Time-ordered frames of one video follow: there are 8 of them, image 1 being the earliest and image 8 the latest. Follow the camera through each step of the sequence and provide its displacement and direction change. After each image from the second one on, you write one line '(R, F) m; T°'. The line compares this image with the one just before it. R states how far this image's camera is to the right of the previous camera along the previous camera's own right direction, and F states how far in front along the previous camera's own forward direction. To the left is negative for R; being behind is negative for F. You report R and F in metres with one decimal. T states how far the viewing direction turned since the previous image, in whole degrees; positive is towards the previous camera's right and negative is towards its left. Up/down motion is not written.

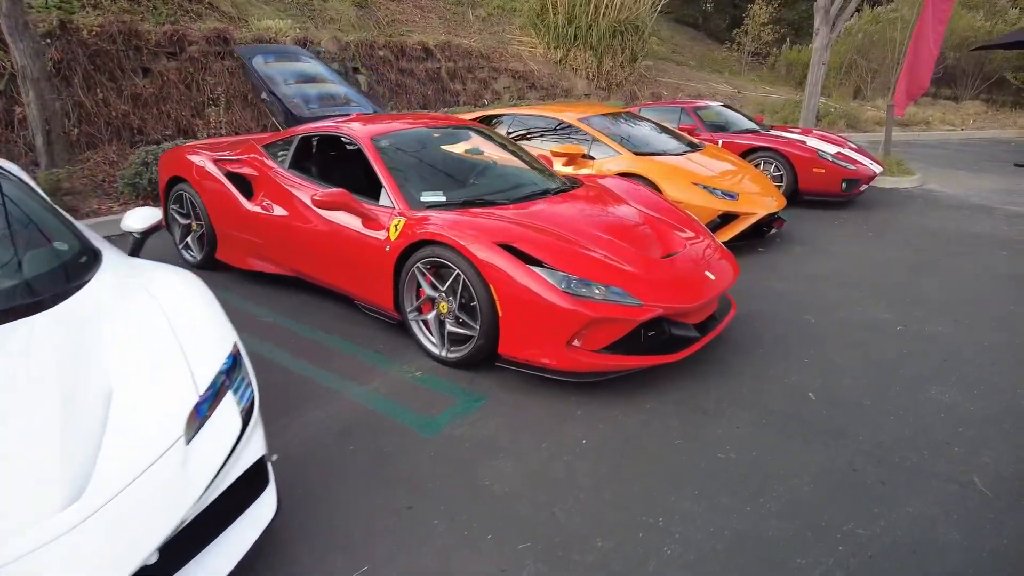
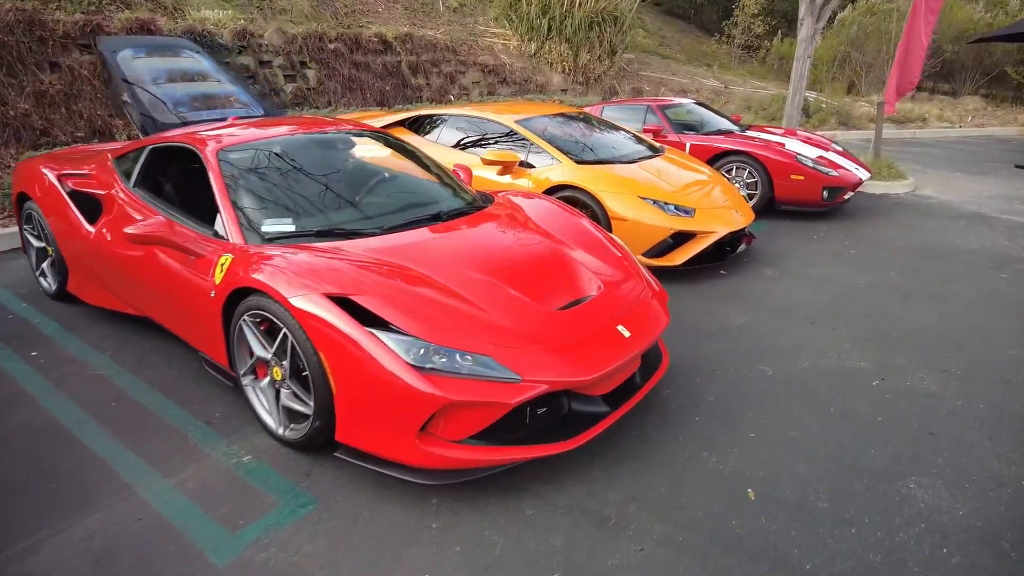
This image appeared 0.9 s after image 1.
(+0.6, +0.8) m; 0°
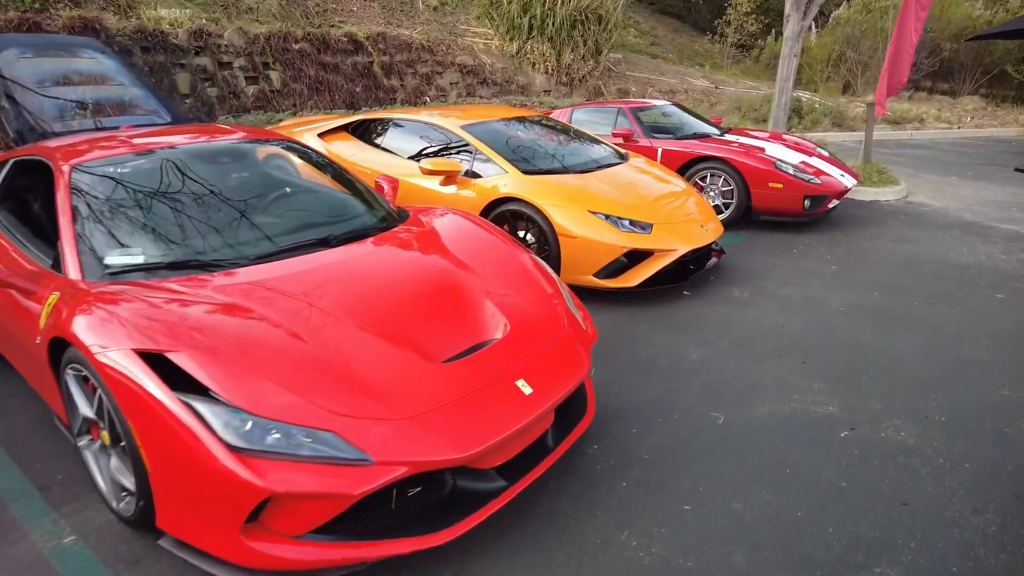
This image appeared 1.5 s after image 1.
(+0.5, +0.5) m; 0°
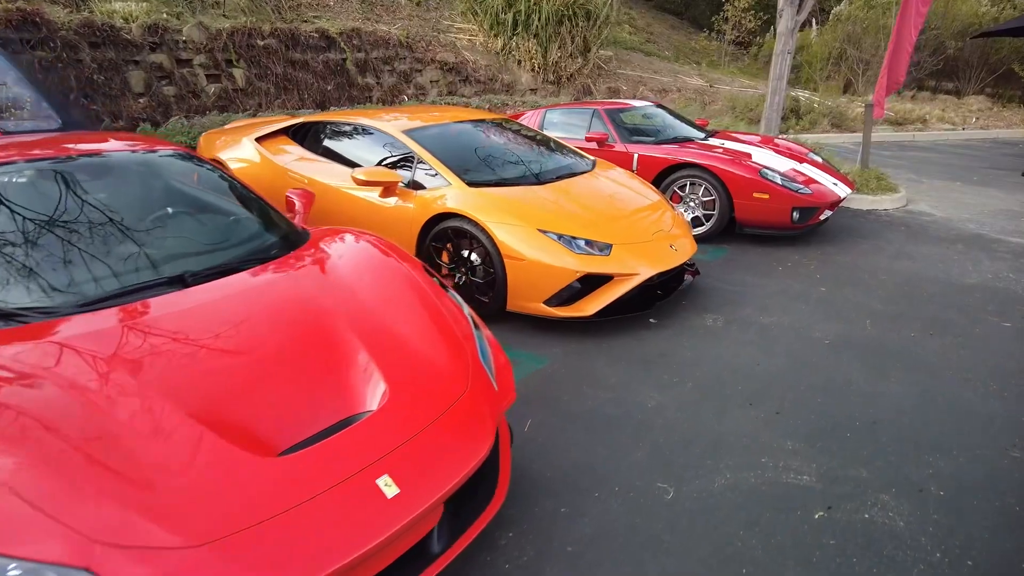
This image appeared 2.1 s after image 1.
(+0.4, +0.5) m; 0°
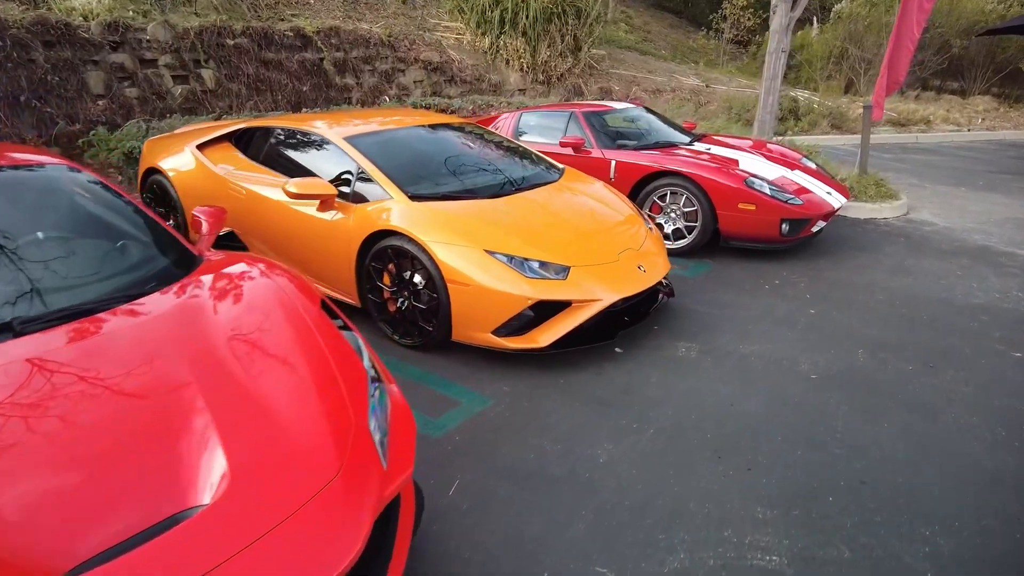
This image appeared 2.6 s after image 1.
(+0.3, +0.4) m; 0°
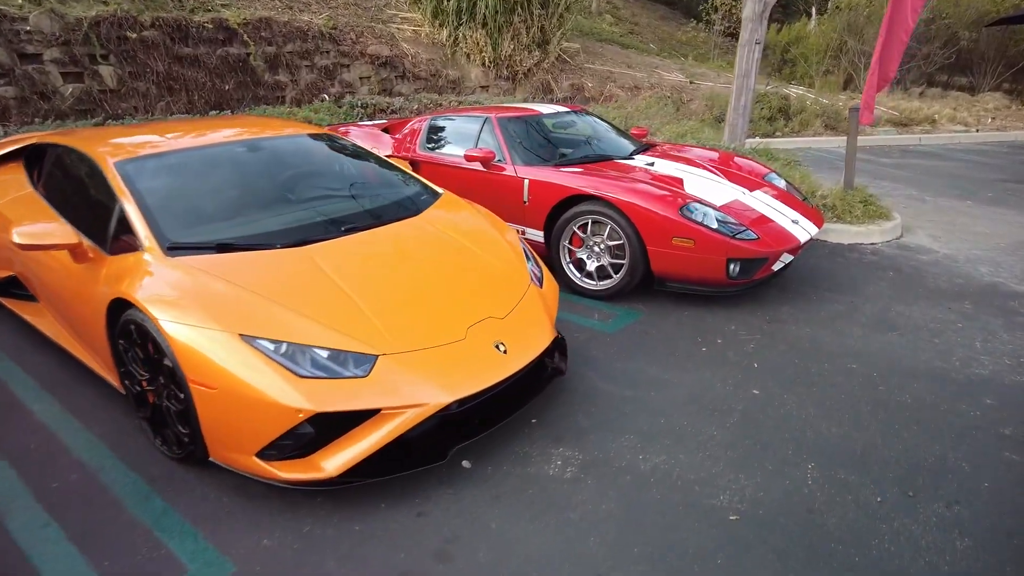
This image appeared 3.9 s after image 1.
(+0.9, +1.1) m; -1°
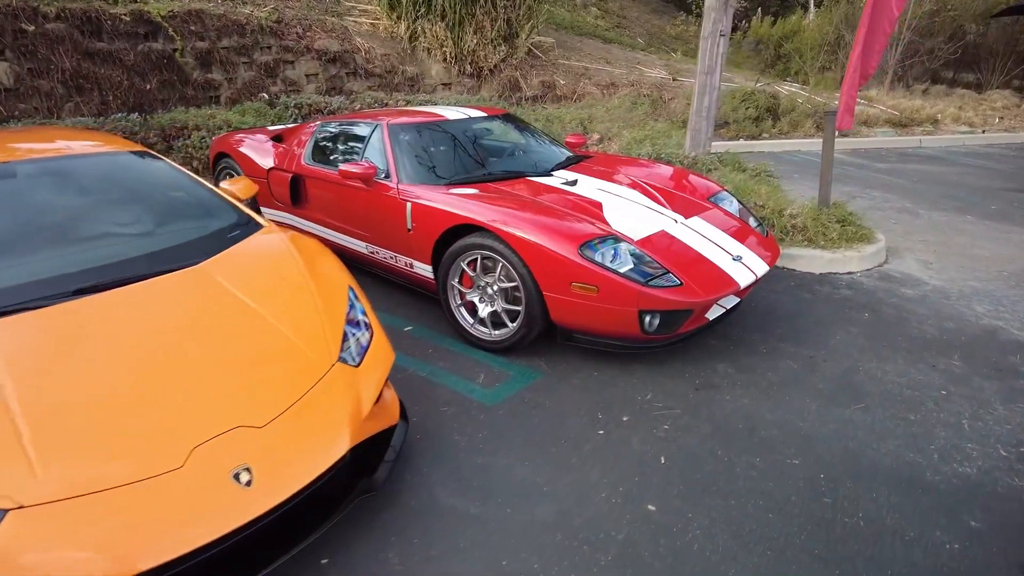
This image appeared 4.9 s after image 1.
(+0.8, +0.8) m; -1°
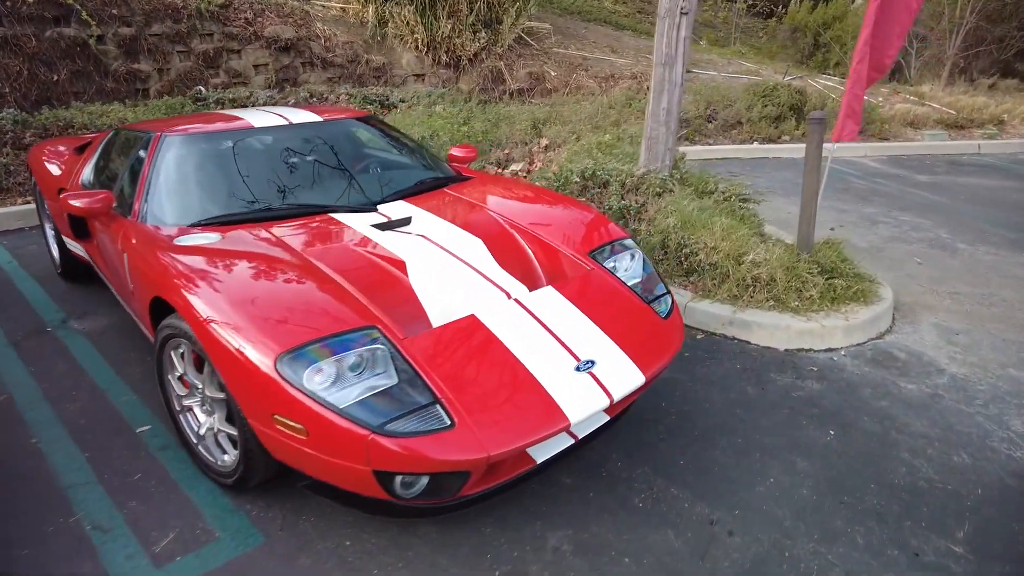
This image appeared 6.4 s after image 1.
(+1.1, +1.3) m; -4°
